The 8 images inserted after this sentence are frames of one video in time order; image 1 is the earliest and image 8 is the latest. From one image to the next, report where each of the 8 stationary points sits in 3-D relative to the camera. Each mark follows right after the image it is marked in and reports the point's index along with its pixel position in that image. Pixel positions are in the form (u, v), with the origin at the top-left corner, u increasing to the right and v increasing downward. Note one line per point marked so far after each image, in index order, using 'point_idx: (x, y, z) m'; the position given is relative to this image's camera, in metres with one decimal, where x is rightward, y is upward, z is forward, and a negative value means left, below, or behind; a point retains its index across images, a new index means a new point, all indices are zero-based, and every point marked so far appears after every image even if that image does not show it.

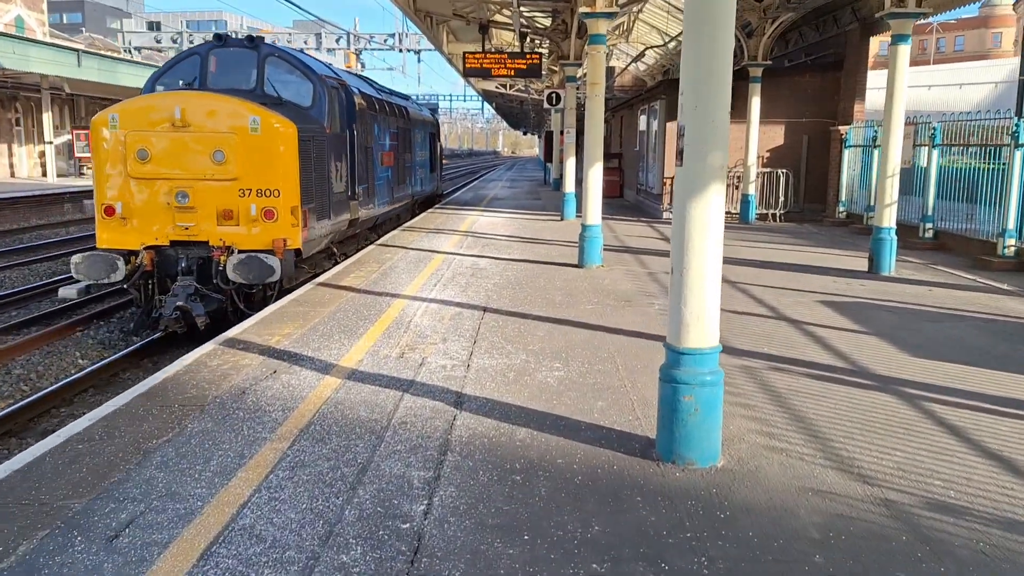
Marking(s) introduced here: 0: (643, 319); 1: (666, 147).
0: (+1.3, -0.3, +7.9) m
1: (+3.6, +3.2, +18.5) m
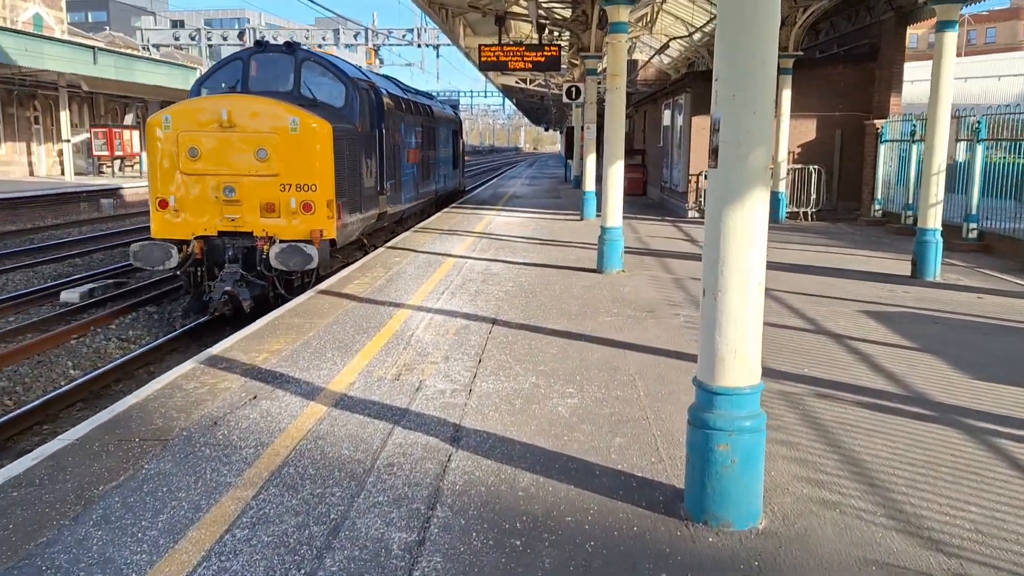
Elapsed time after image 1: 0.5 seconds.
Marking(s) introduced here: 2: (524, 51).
0: (+1.4, -0.4, +7.2) m
1: (+4.0, +3.2, +17.7) m
2: (+0.3, +5.2, +17.6) m
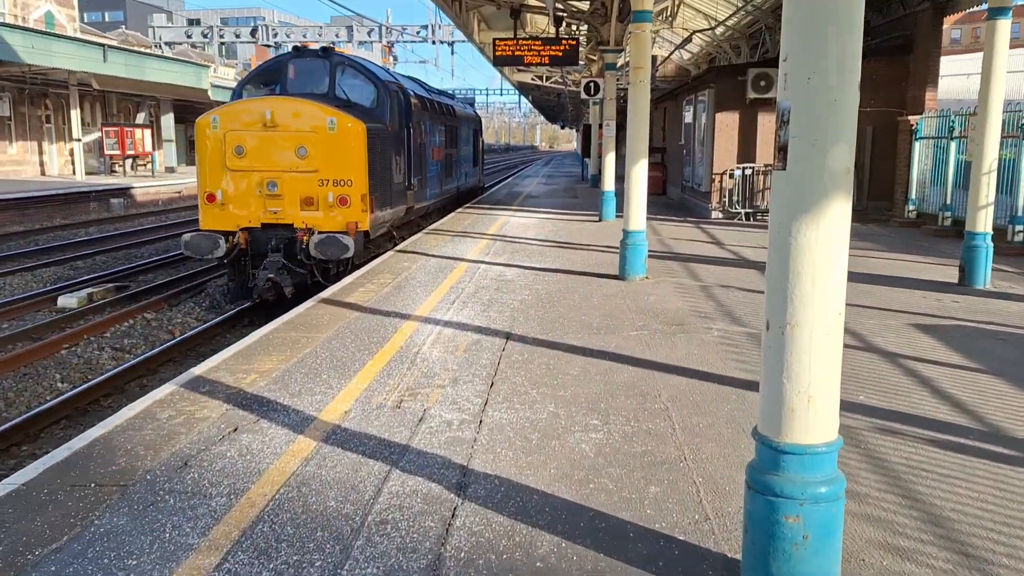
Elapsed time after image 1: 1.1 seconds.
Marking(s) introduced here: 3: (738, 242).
0: (+1.5, -0.5, +6.5) m
1: (+4.3, +3.1, +17.0) m
2: (+0.6, +5.1, +16.9) m
3: (+3.8, +0.8, +13.7) m
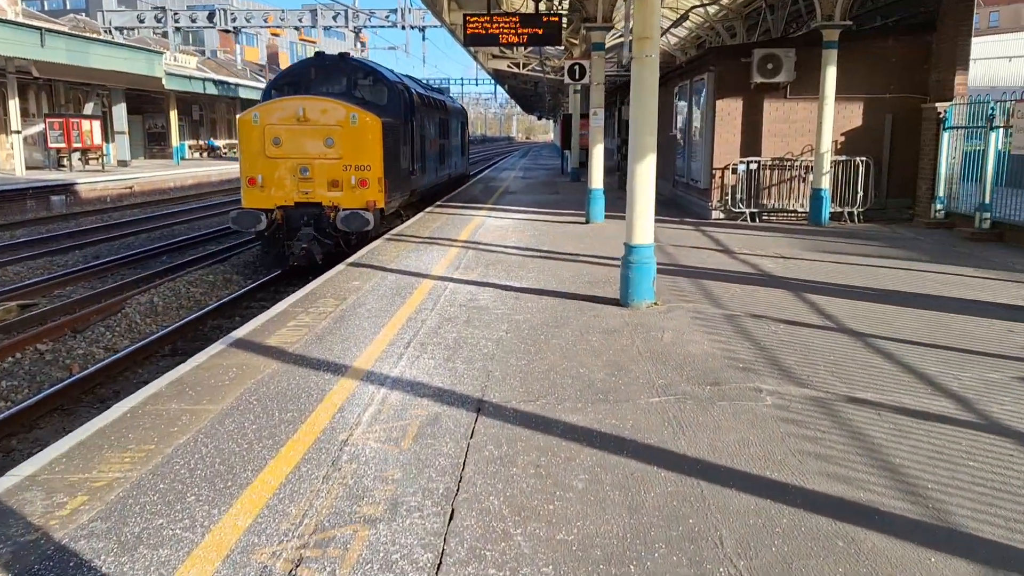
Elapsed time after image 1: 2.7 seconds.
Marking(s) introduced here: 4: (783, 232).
0: (+1.3, -0.8, +4.5) m
1: (+3.9, +2.9, +15.0) m
2: (+0.1, +4.9, +14.8) m
3: (+3.5, +0.6, +11.7) m
4: (+4.5, +0.9, +13.5) m
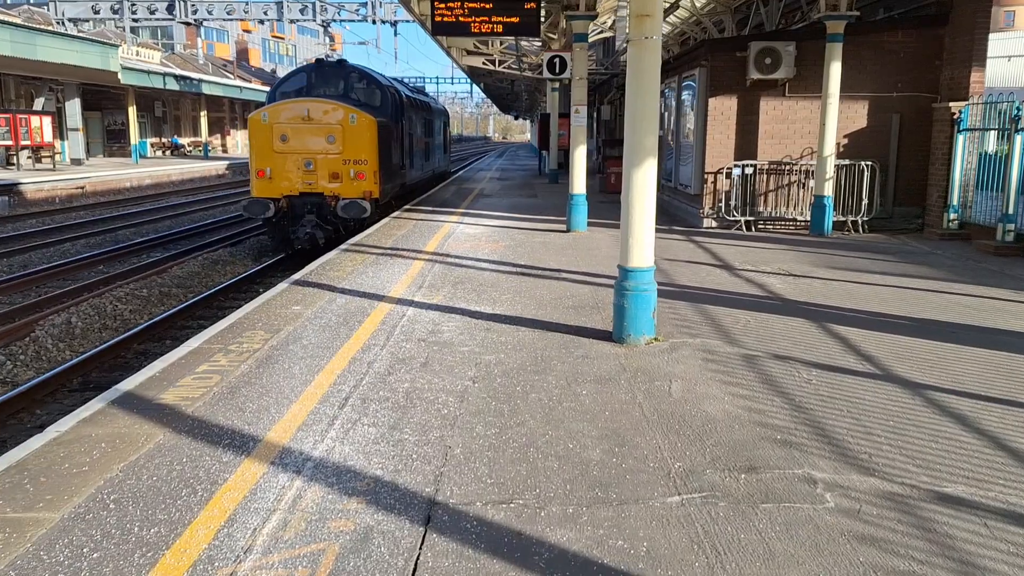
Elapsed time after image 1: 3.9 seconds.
0: (+1.2, -1.1, +3.1) m
1: (+3.4, +2.6, +13.7) m
2: (-0.3, +4.6, +13.4) m
3: (+3.1, +0.3, +10.4) m
4: (+4.1, +0.7, +12.2) m
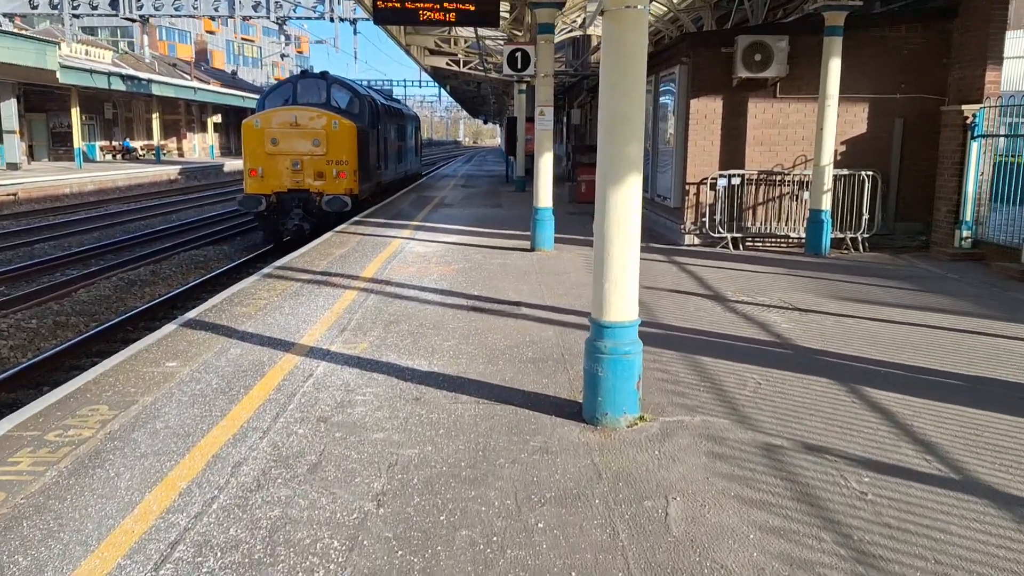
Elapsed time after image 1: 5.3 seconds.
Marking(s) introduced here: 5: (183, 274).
0: (+0.9, -1.4, +1.4) m
1: (+2.7, +2.3, +12.1) m
2: (-1.0, +4.2, +11.7) m
3: (+2.6, -0.1, +8.8) m
4: (+3.5, +0.3, +10.7) m
5: (-6.3, +0.3, +15.3) m
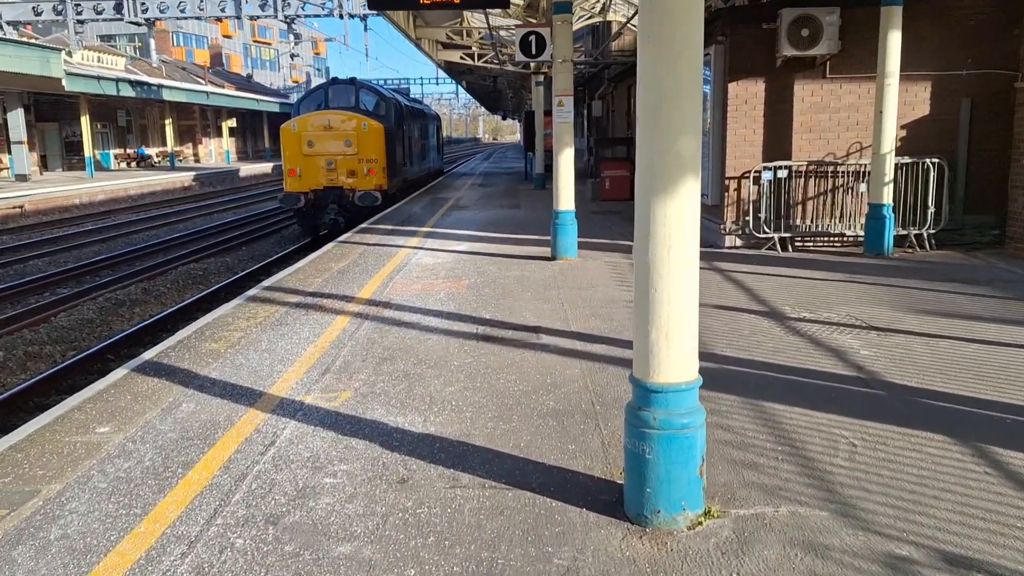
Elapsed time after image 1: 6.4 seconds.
0: (+0.9, -1.6, +0.2) m
1: (+3.0, +2.2, +10.8) m
2: (-0.8, +4.0, +10.4) m
3: (+2.7, -0.2, +7.5) m
4: (+3.7, +0.2, +9.3) m
5: (-5.9, -0.1, +14.2) m
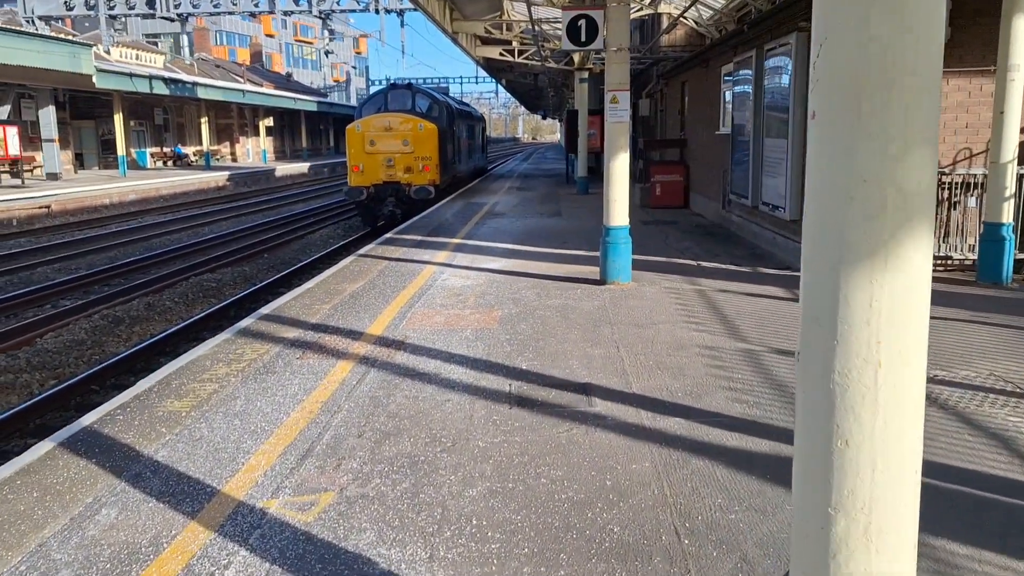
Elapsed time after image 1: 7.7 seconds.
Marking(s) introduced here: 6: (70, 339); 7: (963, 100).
0: (+0.9, -1.9, -1.4) m
1: (+3.5, +1.8, +9.1) m
2: (-0.3, +3.7, +8.9) m
3: (+3.1, -0.5, +5.8) m
4: (+4.1, -0.2, +7.6) m
5: (-5.3, -0.3, +13.0) m
6: (-5.8, -0.7, +10.6) m
7: (+5.1, +2.1, +9.0) m
